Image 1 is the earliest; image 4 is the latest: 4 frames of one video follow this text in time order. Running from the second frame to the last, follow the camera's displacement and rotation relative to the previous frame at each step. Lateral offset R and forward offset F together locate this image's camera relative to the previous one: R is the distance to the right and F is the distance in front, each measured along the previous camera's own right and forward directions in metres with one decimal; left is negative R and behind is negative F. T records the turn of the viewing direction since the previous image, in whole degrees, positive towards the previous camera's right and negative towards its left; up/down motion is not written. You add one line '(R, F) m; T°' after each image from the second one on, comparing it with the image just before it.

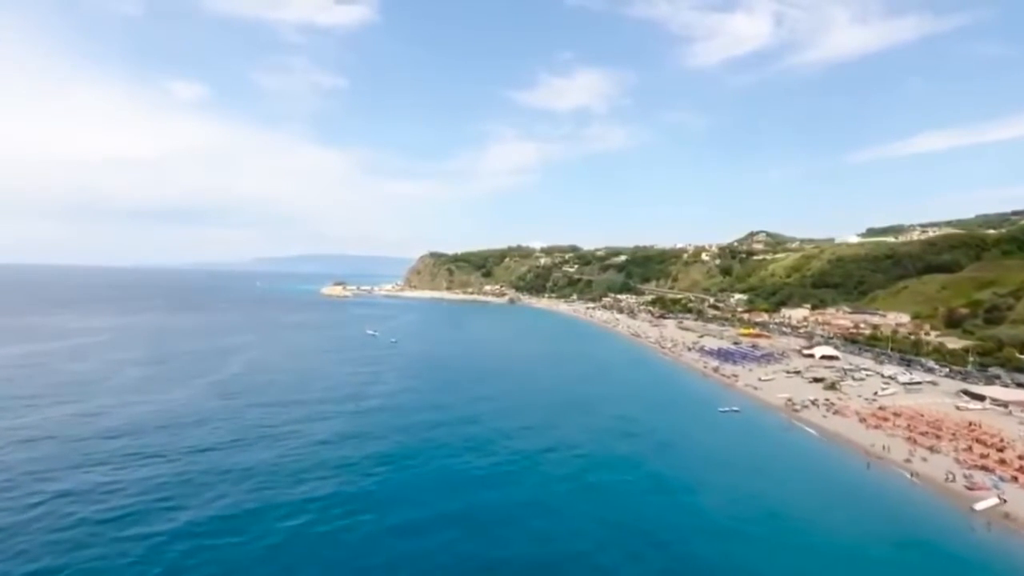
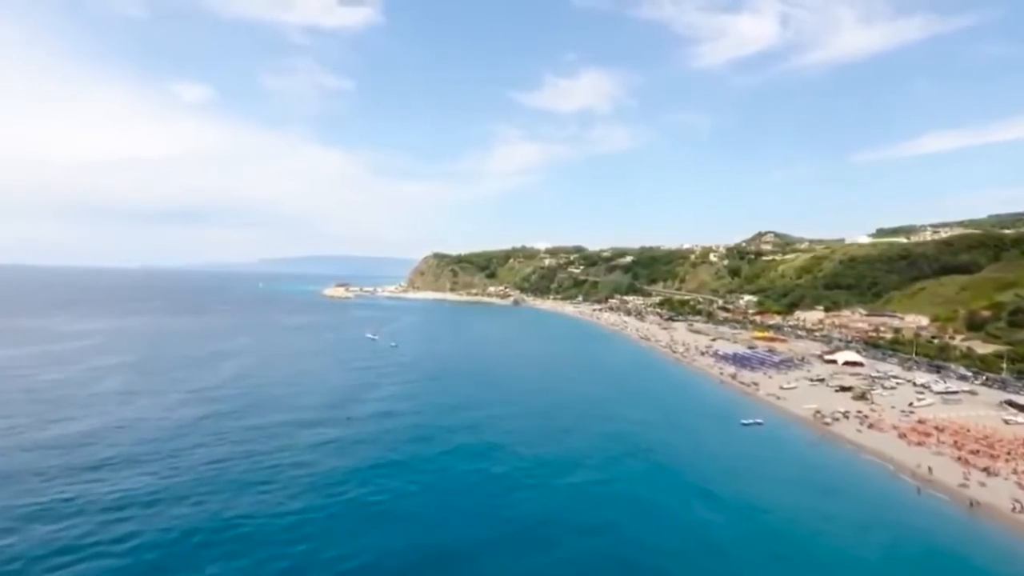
(0.0, +1.5) m; 0°
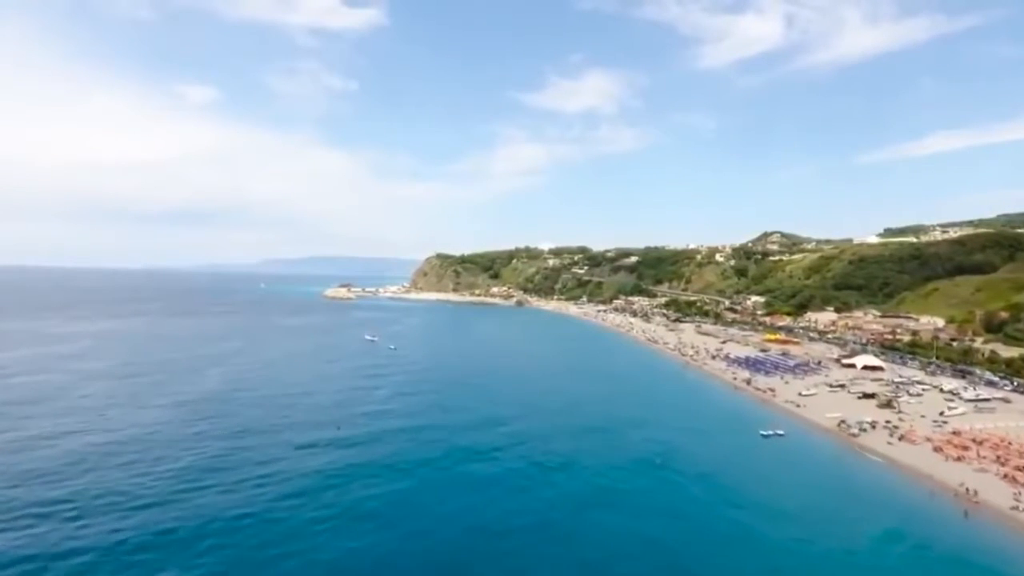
(+0.1, +1.2) m; 0°
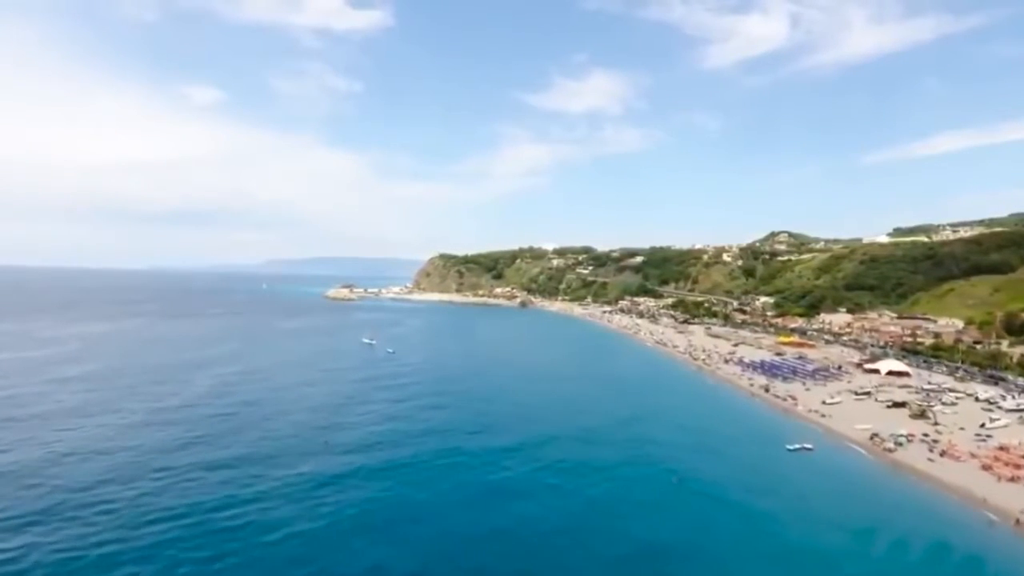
(0.0, +1.3) m; 0°
